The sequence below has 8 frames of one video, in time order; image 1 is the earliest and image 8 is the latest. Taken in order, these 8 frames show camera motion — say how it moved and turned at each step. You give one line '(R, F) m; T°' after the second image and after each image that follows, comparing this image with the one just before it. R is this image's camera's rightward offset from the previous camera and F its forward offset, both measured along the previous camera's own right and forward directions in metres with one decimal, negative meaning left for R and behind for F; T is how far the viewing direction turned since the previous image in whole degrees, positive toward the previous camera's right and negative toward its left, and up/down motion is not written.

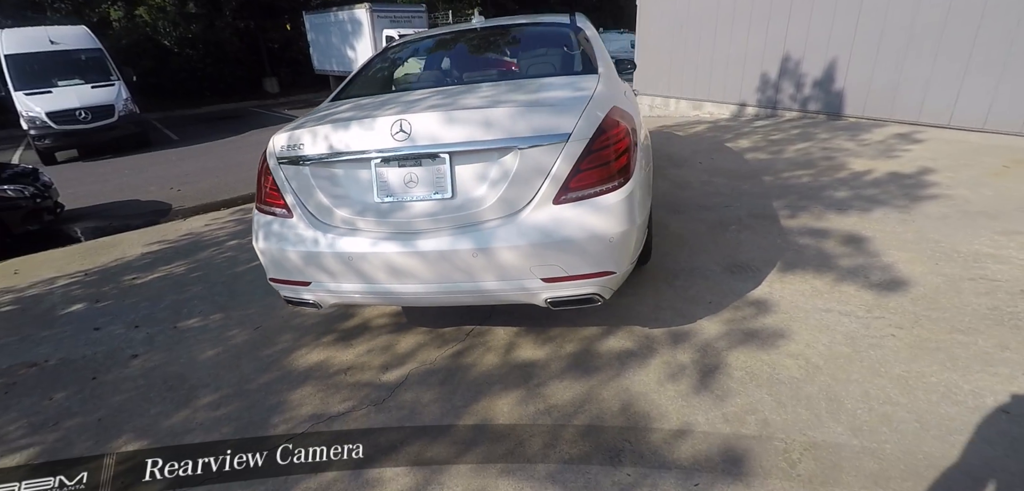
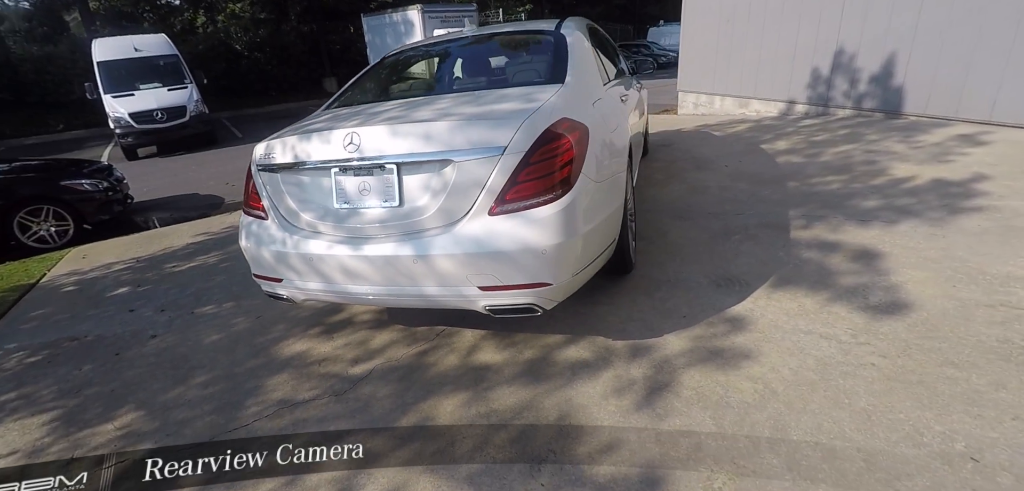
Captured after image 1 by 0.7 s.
(+0.7, 0.0) m; -9°
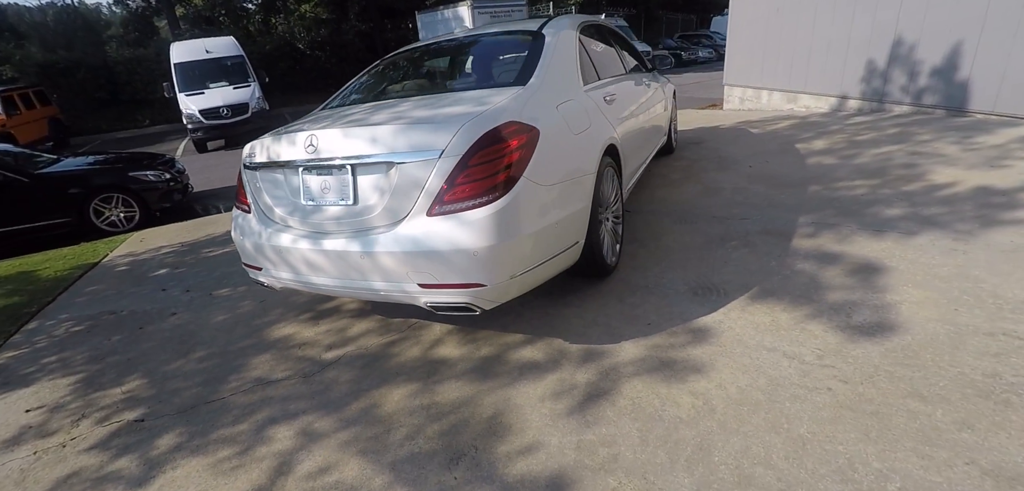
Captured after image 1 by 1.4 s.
(+0.7, 0.0) m; -9°
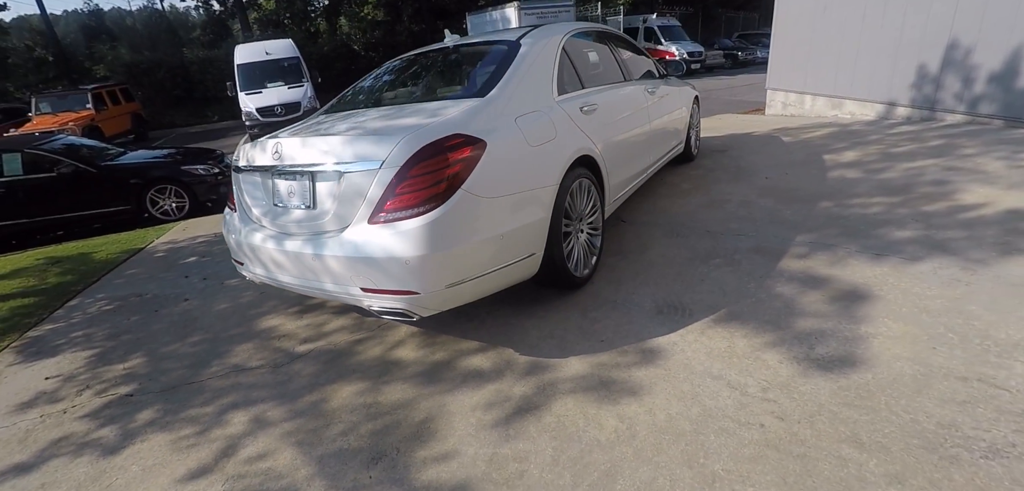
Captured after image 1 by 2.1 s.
(+0.7, 0.0) m; -8°
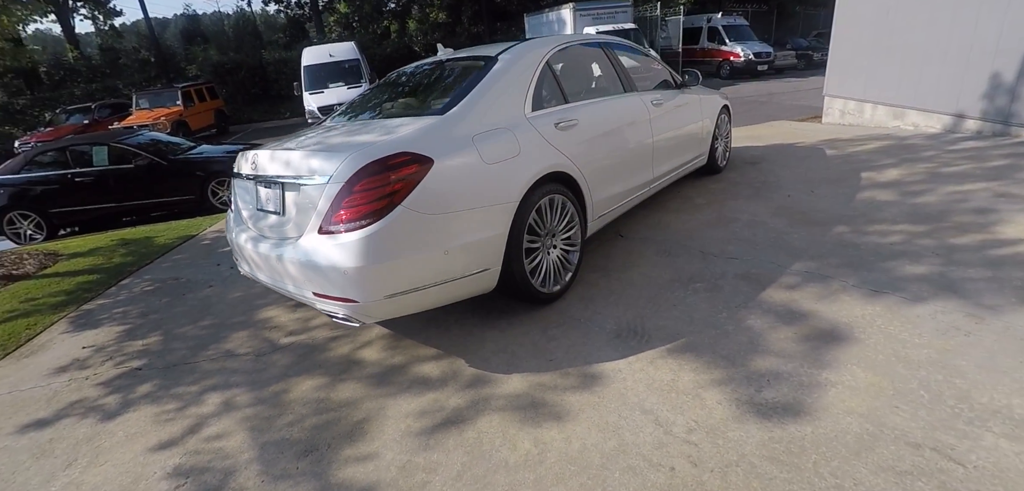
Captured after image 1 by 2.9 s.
(+0.8, +0.1) m; -10°
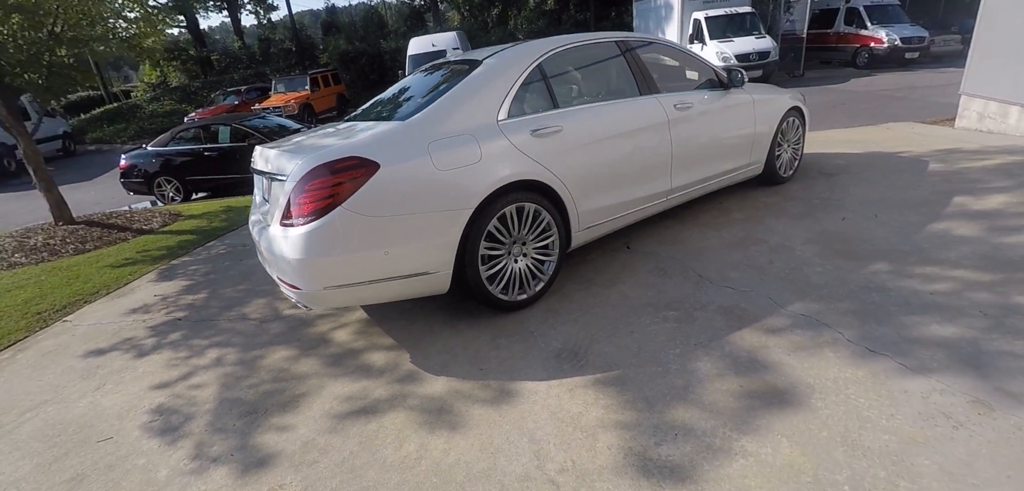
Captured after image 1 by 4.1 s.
(+1.1, +0.2) m; -16°
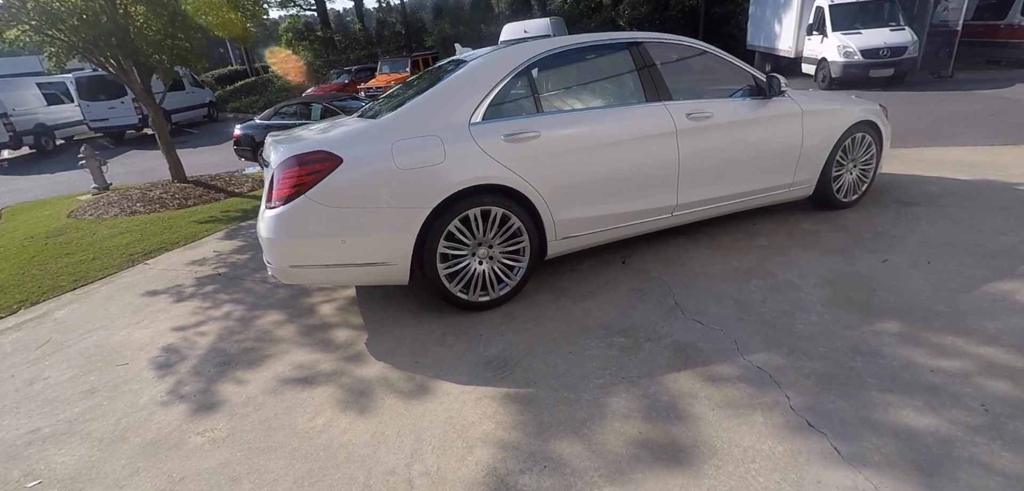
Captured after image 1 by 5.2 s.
(+1.0, +0.2) m; -15°
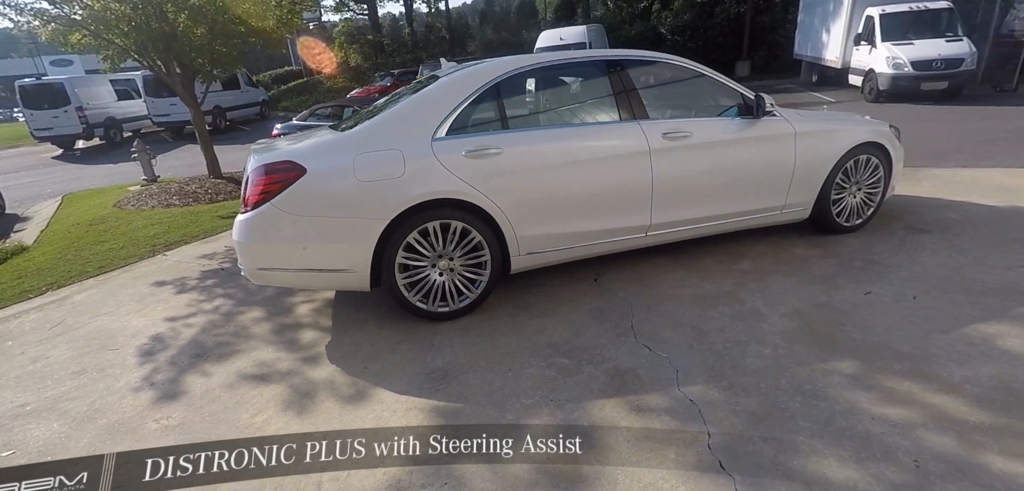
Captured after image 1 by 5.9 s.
(+0.6, +0.1) m; -7°
